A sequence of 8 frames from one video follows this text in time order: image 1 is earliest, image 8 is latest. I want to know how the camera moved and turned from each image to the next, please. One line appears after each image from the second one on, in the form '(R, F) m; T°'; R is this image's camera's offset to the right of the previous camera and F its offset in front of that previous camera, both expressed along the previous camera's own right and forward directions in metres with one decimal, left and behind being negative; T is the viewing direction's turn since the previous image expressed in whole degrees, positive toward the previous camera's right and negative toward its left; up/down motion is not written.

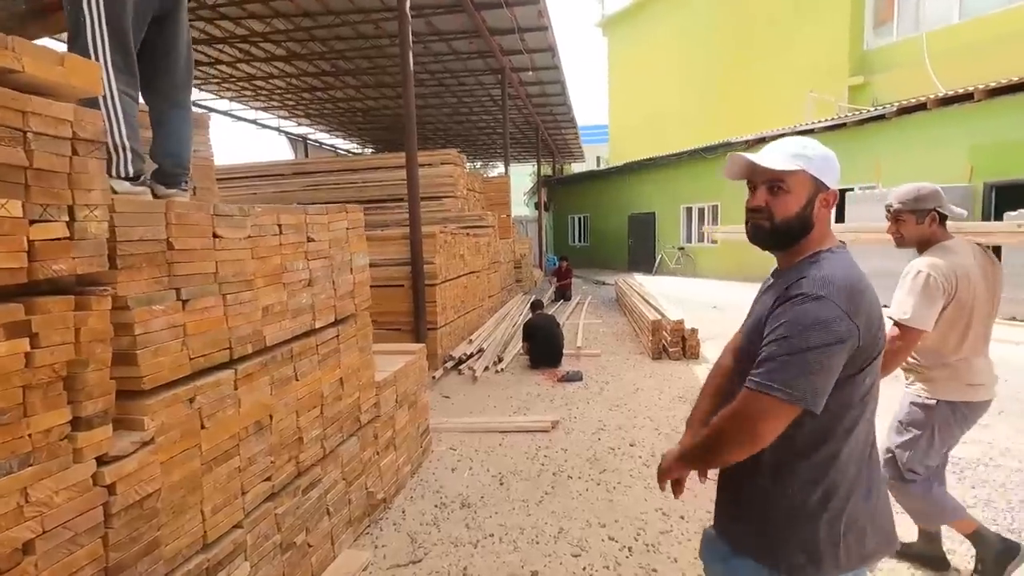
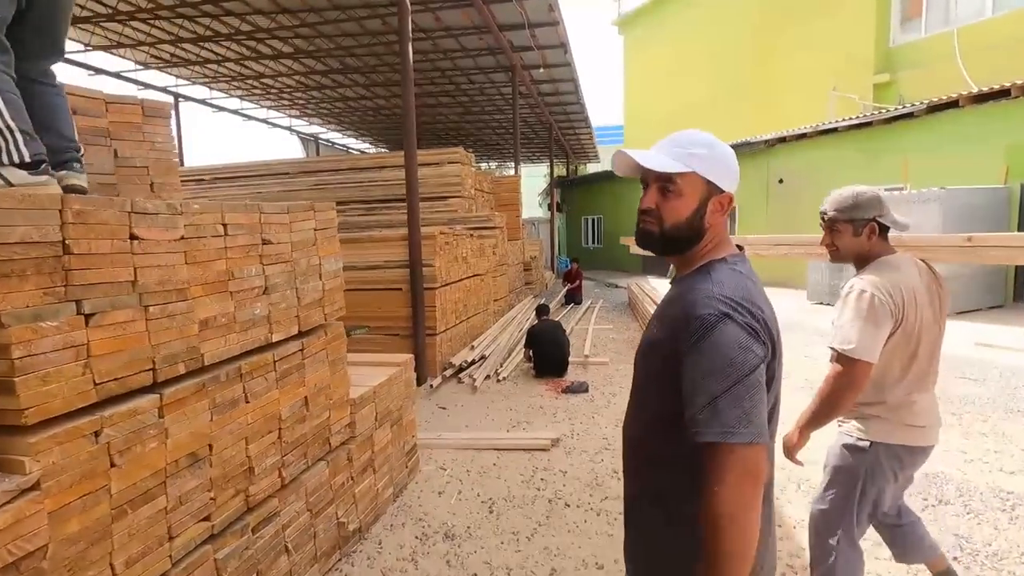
(+0.2, +0.4) m; -2°
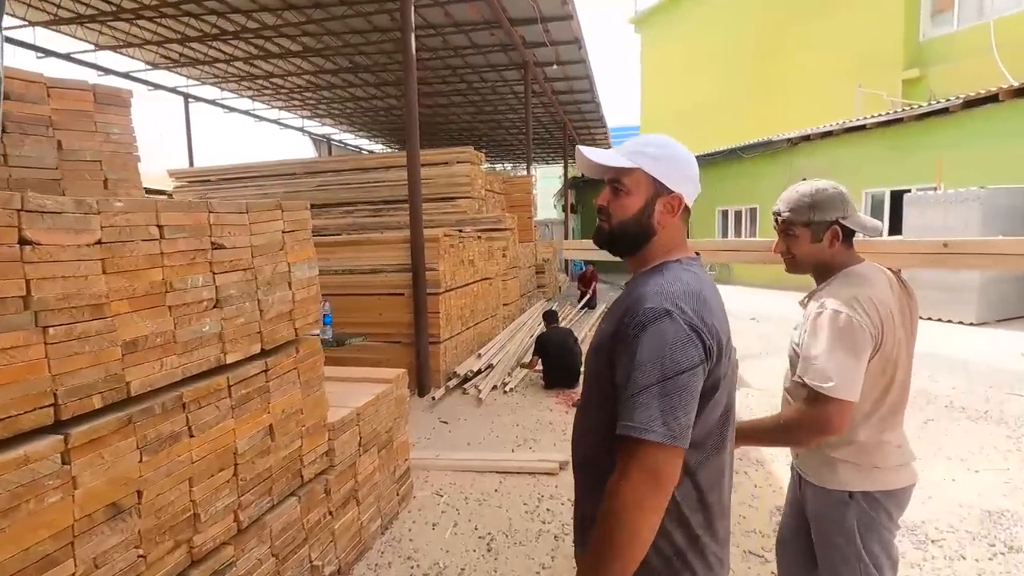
(+0.1, +0.5) m; -2°
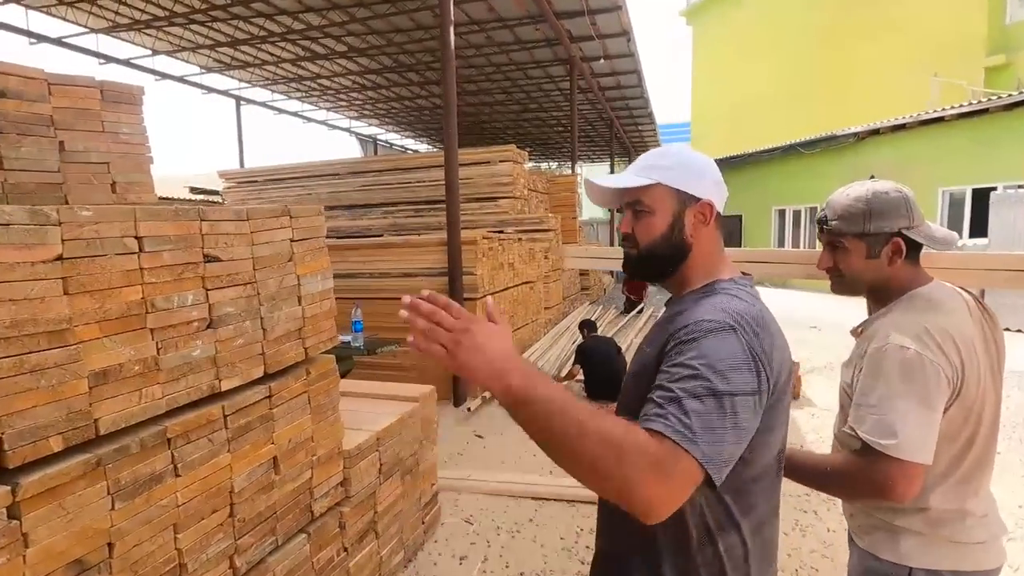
(0.0, +0.4) m; -5°
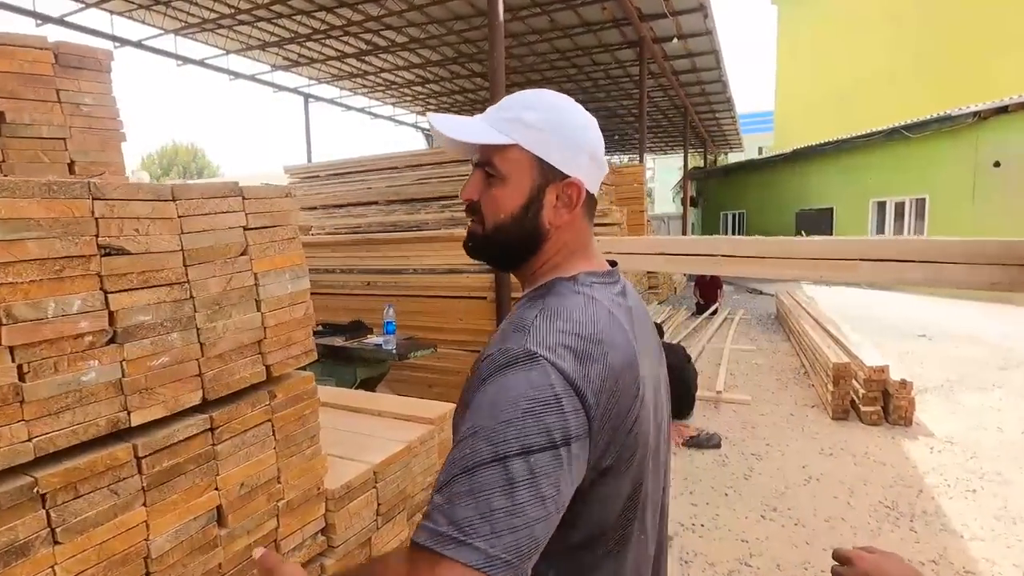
(+0.2, +0.7) m; -7°
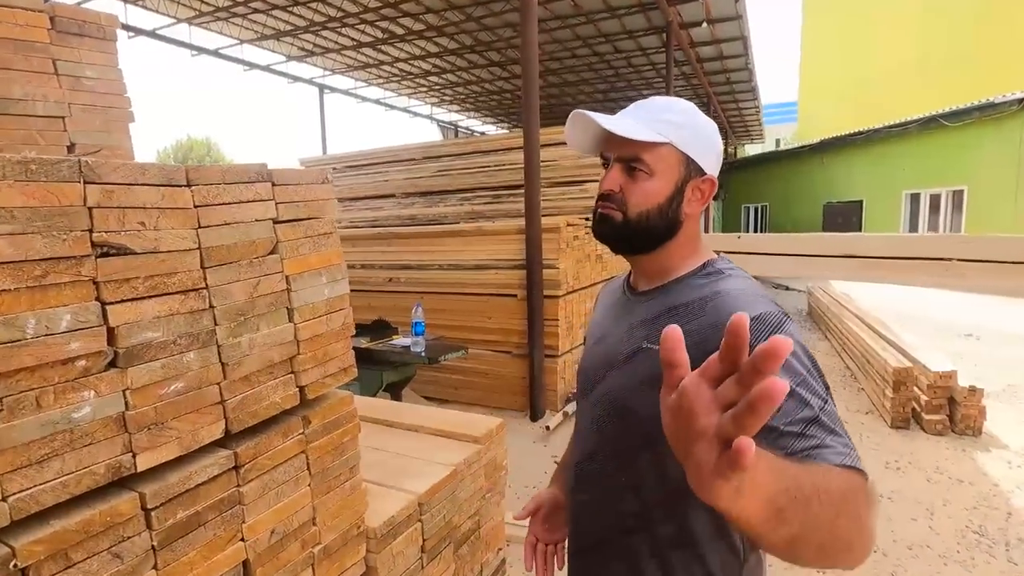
(-0.2, +0.4) m; -1°
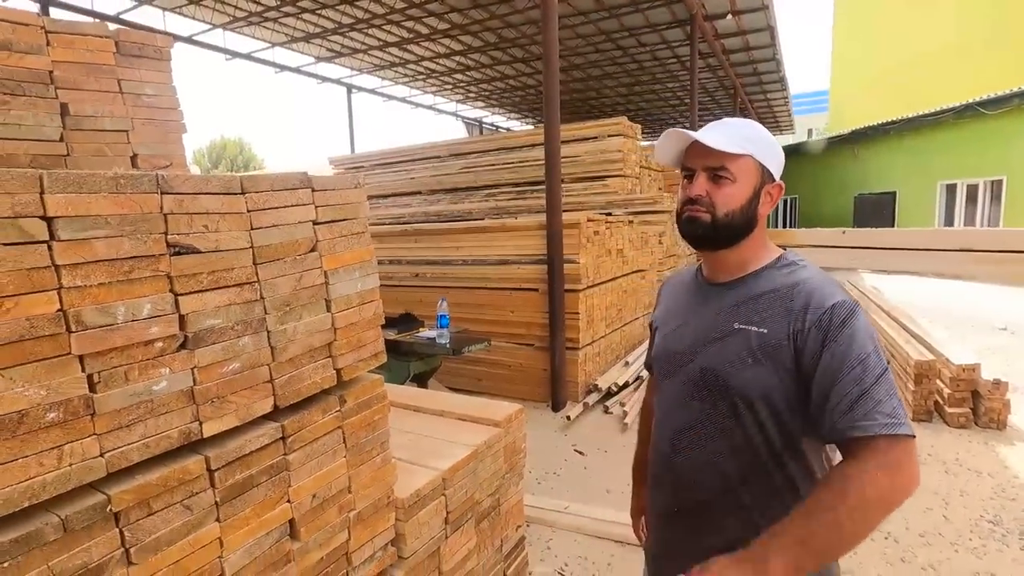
(0.0, -0.2) m; -3°
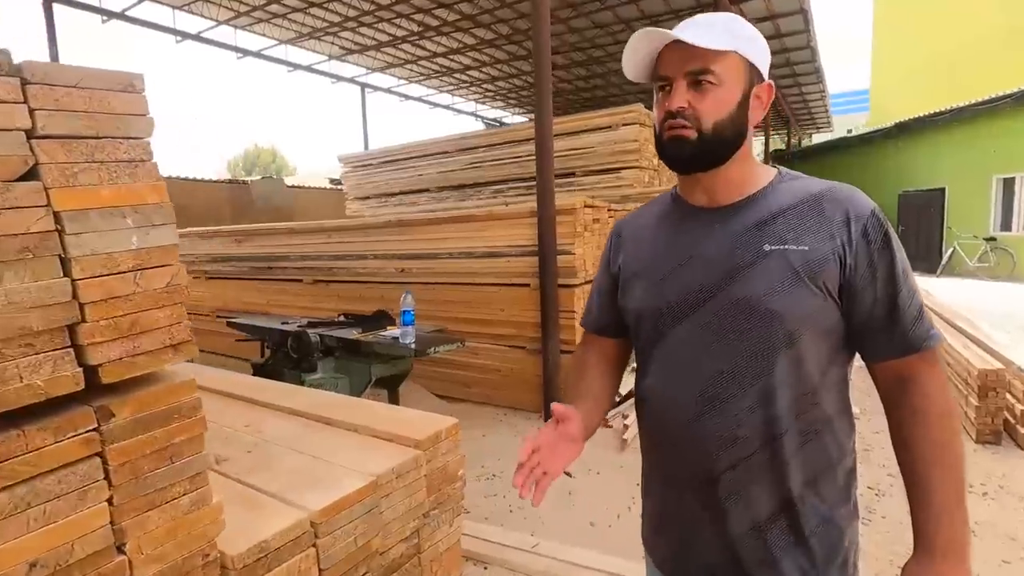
(+0.4, +0.7) m; -3°
